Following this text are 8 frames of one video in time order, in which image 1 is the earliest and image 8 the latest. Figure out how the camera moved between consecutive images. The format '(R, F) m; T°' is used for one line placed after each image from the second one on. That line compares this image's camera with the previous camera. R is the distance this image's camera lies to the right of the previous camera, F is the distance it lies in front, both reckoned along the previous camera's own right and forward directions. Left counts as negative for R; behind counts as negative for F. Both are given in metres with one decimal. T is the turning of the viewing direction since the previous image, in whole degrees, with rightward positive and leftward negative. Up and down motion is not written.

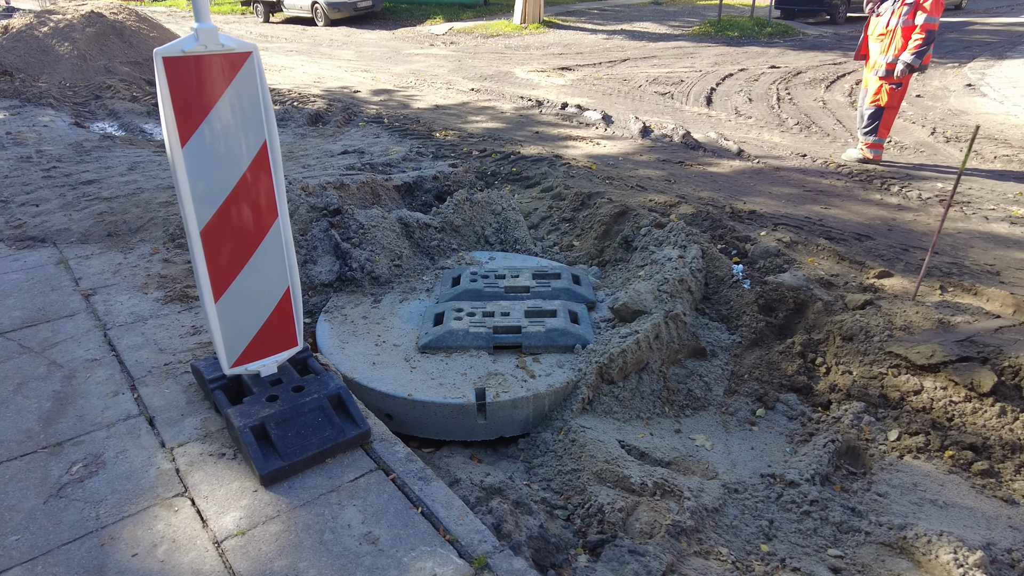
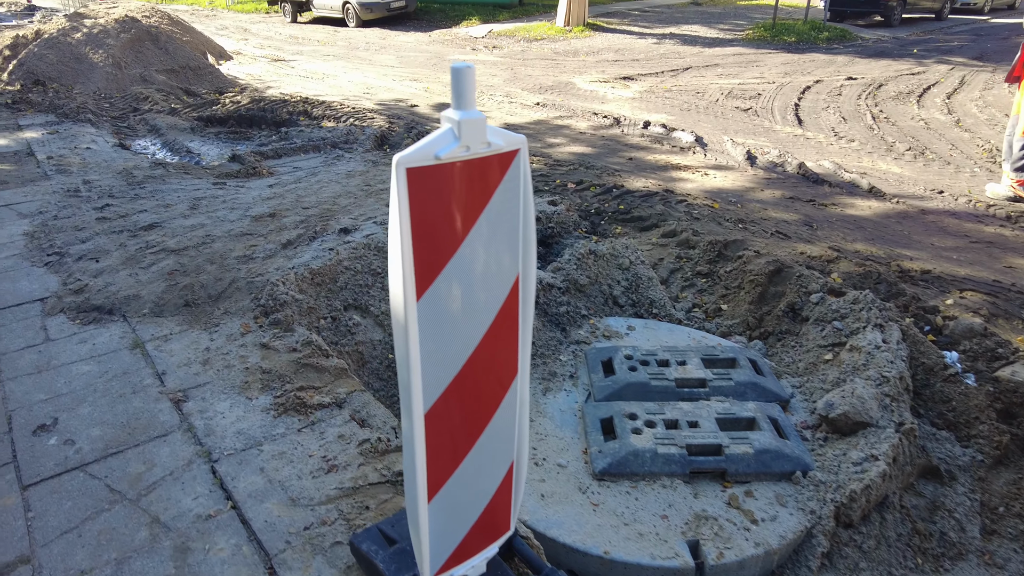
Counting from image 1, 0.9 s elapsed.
(-0.8, +0.7) m; -1°
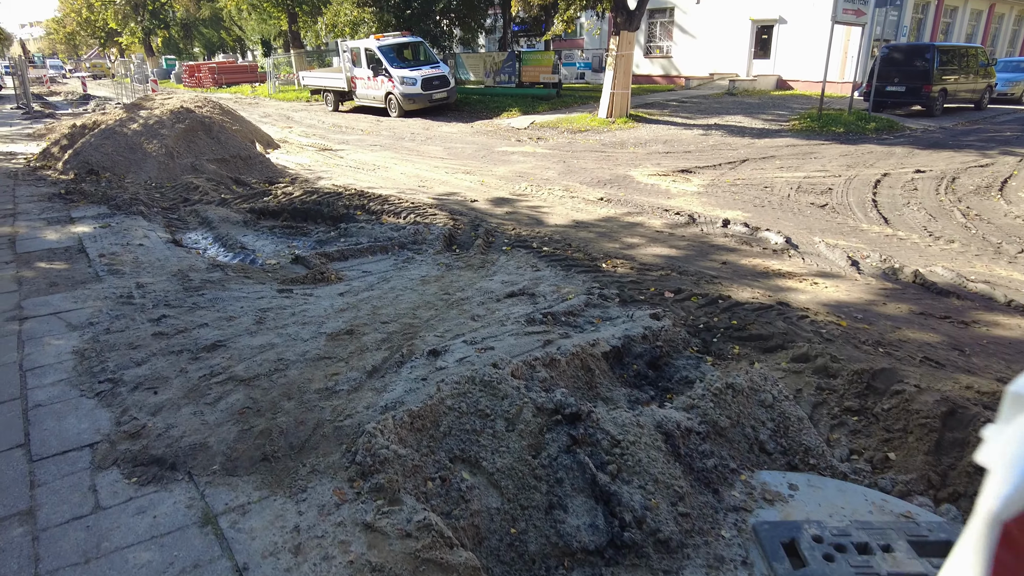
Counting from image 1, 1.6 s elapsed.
(-0.6, +0.5) m; -2°
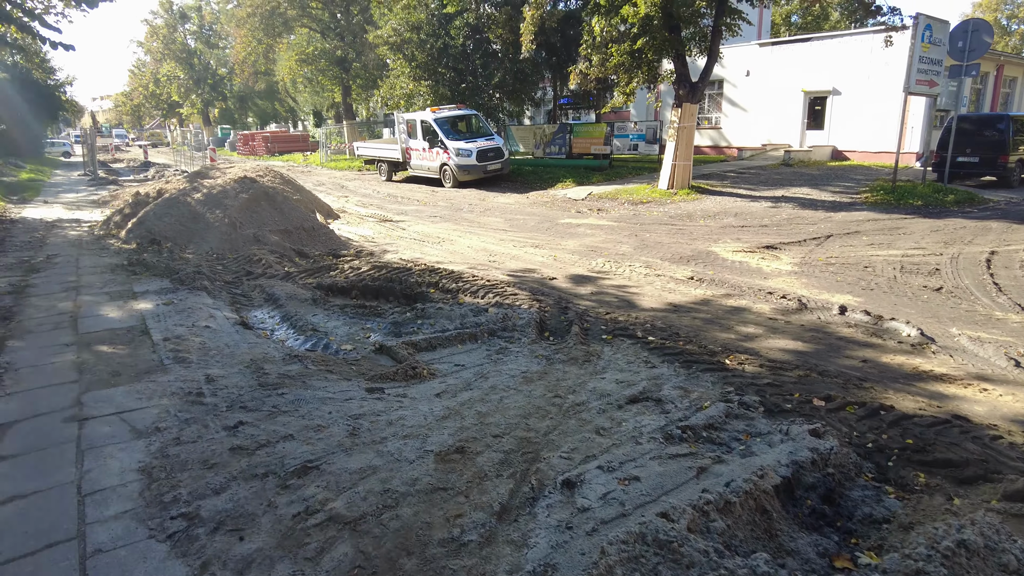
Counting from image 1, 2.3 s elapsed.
(-0.6, +0.6) m; -3°
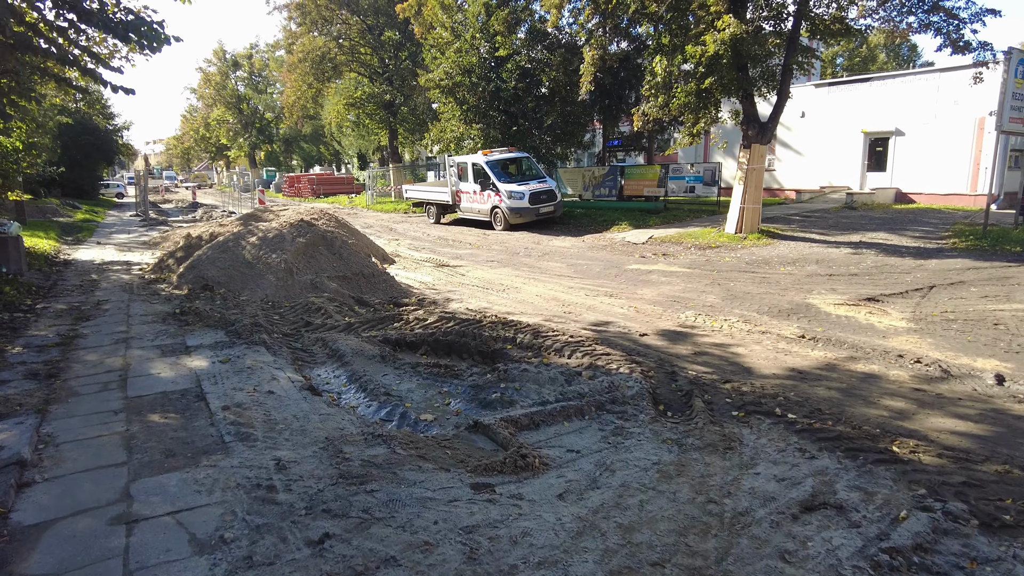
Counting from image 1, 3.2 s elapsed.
(-0.6, +0.7) m; -3°
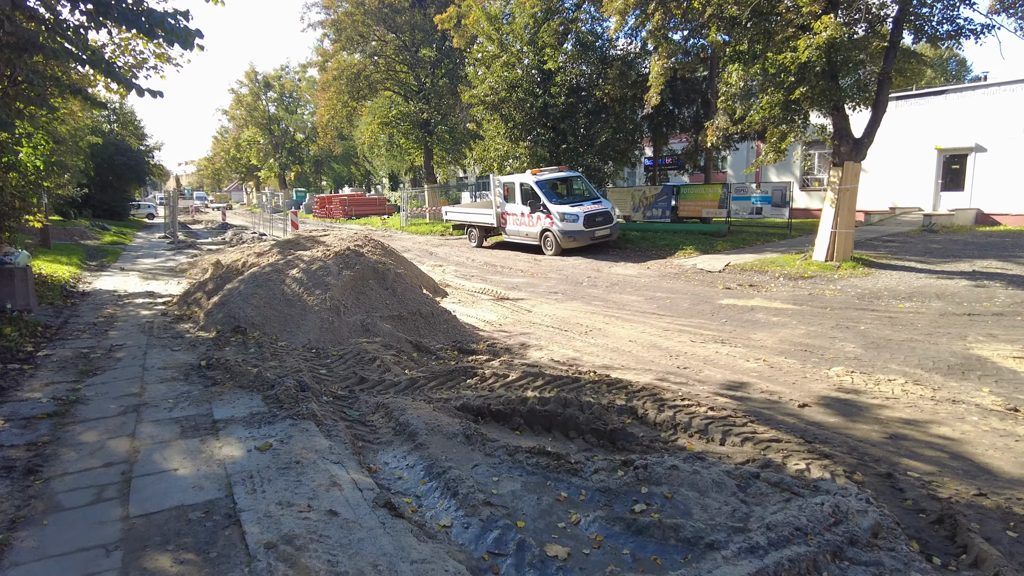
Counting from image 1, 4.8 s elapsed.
(-0.8, +1.5) m; -2°
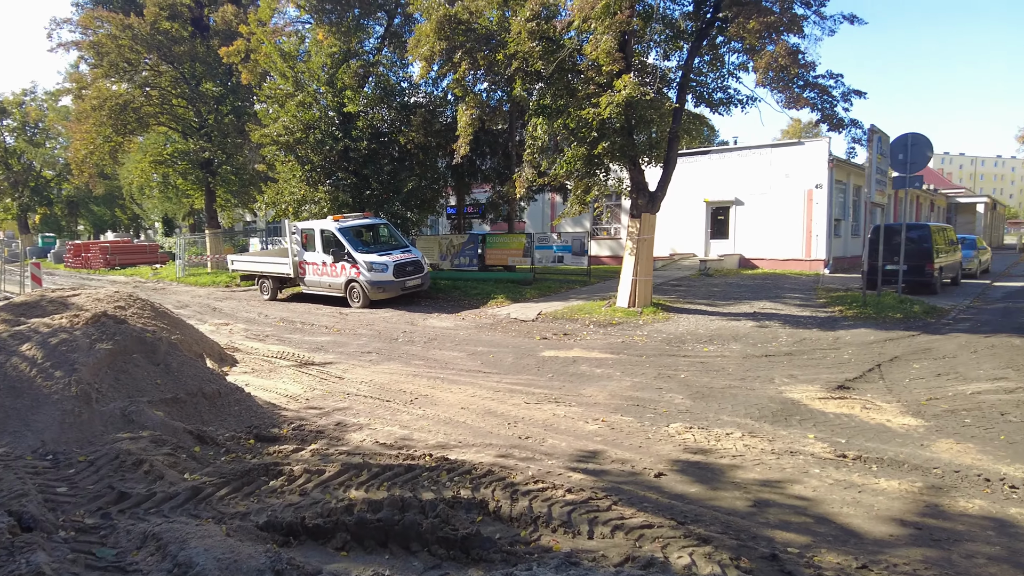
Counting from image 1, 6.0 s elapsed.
(-0.1, +0.9) m; +17°
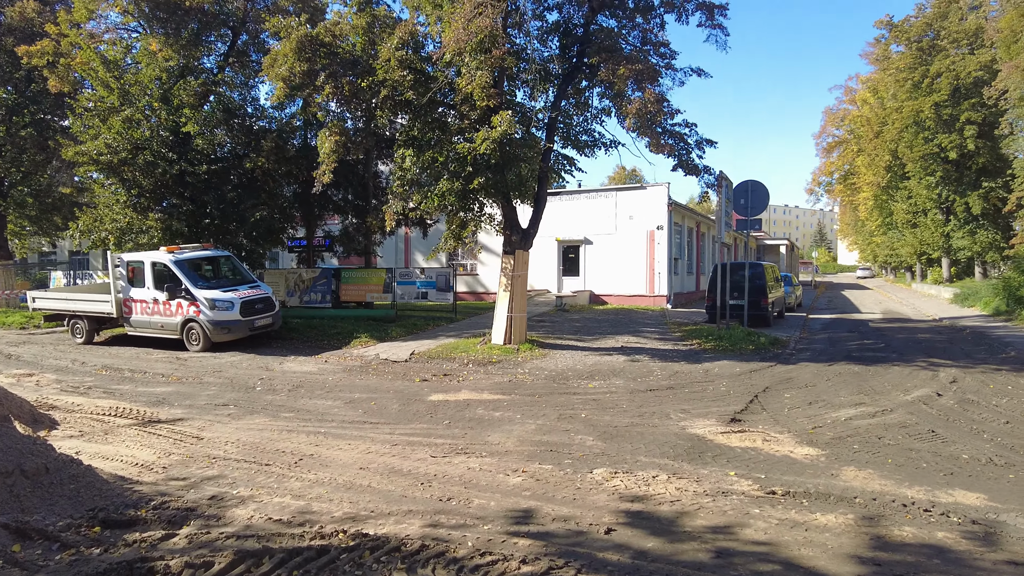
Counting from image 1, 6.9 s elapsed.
(-0.7, +0.6) m; +14°
